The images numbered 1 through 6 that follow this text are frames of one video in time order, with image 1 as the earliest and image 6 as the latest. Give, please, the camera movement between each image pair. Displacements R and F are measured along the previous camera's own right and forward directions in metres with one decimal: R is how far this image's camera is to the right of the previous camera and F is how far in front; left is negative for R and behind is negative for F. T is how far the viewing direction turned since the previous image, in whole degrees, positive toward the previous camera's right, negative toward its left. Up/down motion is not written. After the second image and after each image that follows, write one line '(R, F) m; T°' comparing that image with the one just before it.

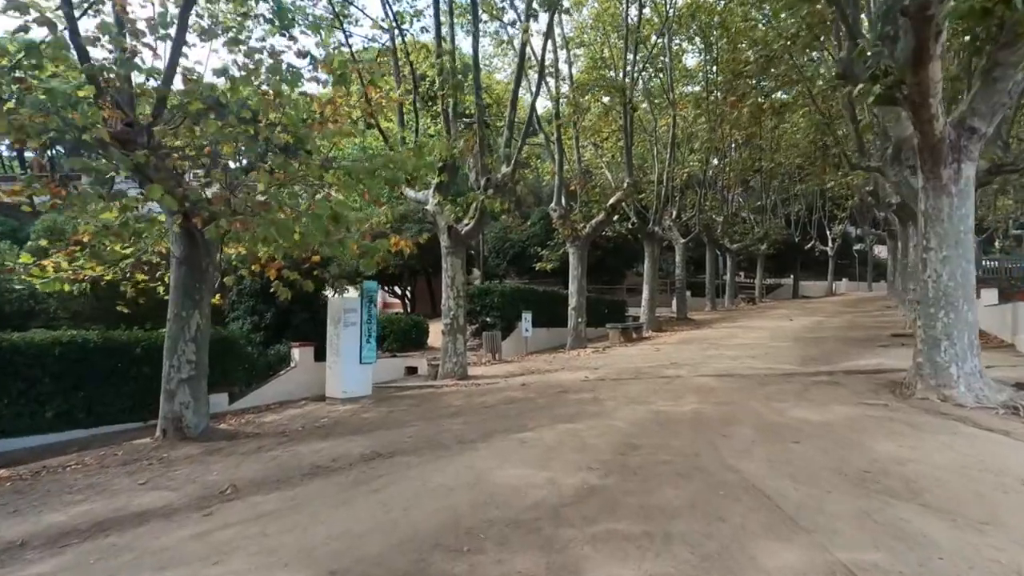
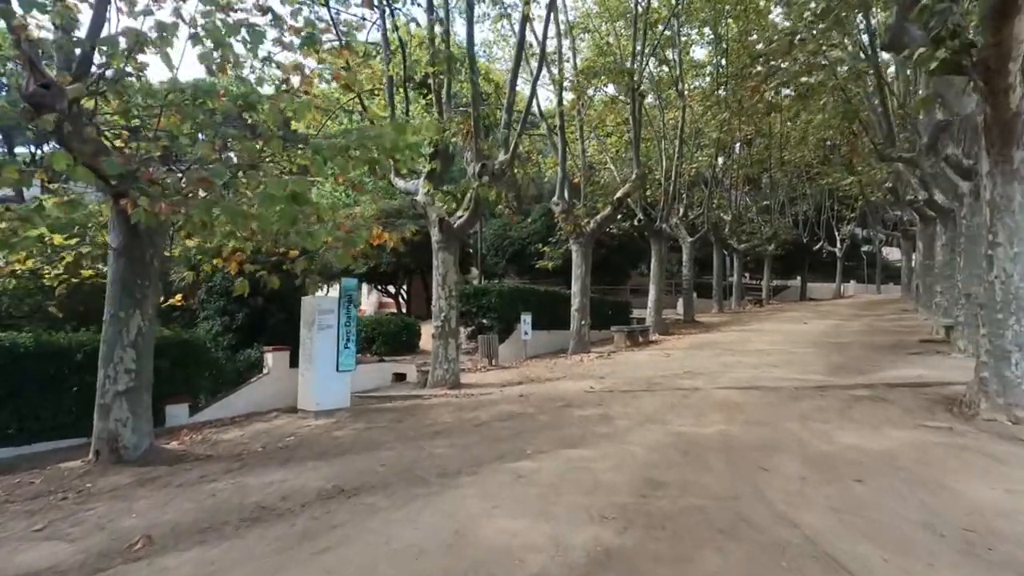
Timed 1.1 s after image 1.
(+0.1, +1.5) m; 0°
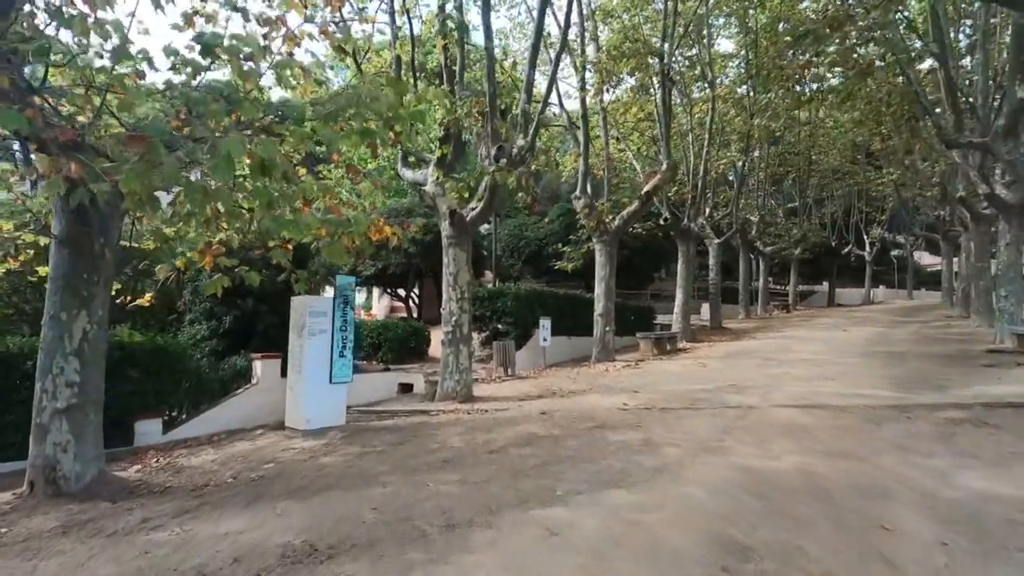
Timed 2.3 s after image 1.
(-0.1, +1.7) m; -1°
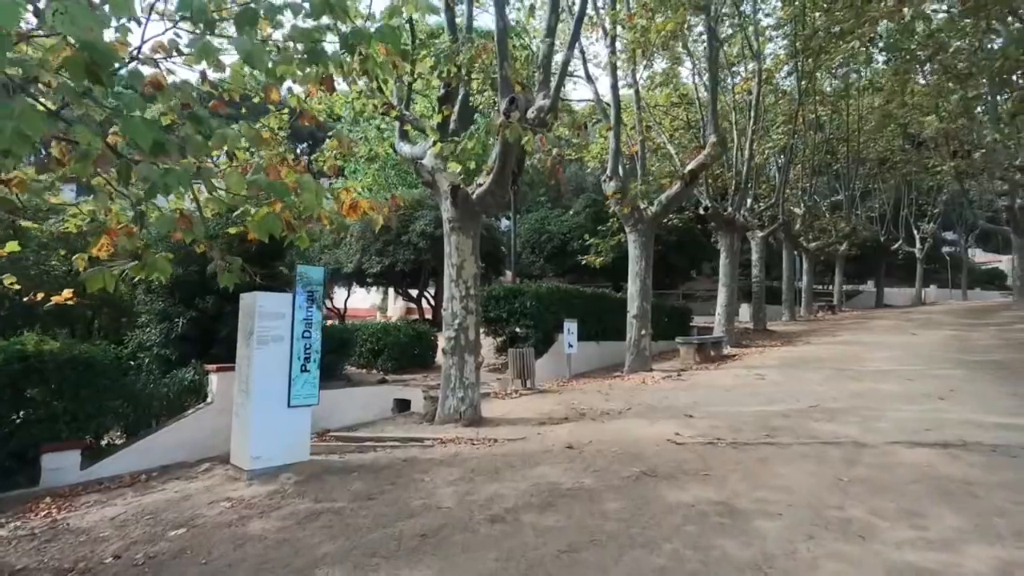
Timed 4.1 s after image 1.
(+0.1, +2.6) m; -3°
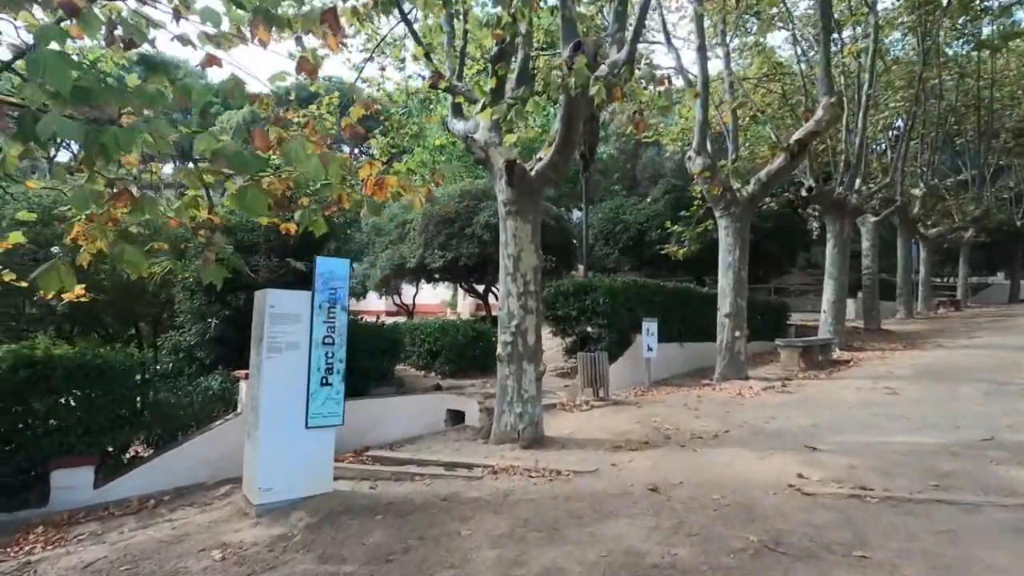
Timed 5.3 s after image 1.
(+0.1, +1.7) m; -8°
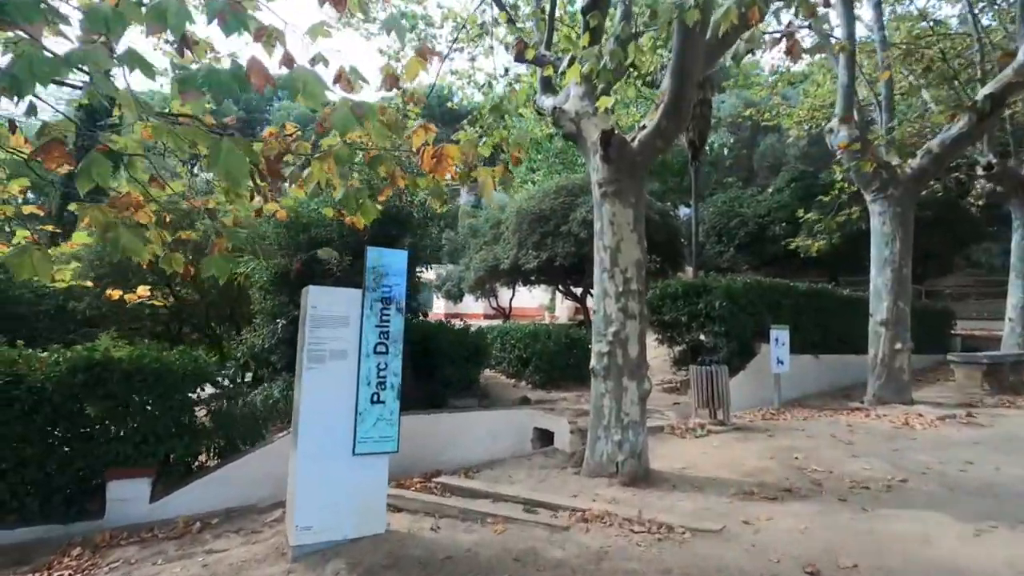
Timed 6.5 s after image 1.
(+0.1, +1.5) m; -11°
